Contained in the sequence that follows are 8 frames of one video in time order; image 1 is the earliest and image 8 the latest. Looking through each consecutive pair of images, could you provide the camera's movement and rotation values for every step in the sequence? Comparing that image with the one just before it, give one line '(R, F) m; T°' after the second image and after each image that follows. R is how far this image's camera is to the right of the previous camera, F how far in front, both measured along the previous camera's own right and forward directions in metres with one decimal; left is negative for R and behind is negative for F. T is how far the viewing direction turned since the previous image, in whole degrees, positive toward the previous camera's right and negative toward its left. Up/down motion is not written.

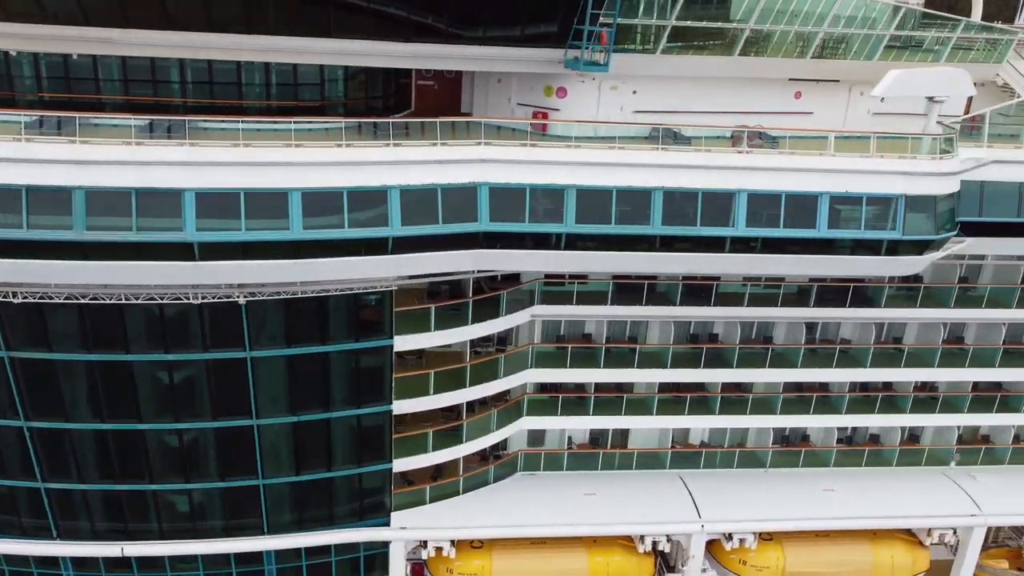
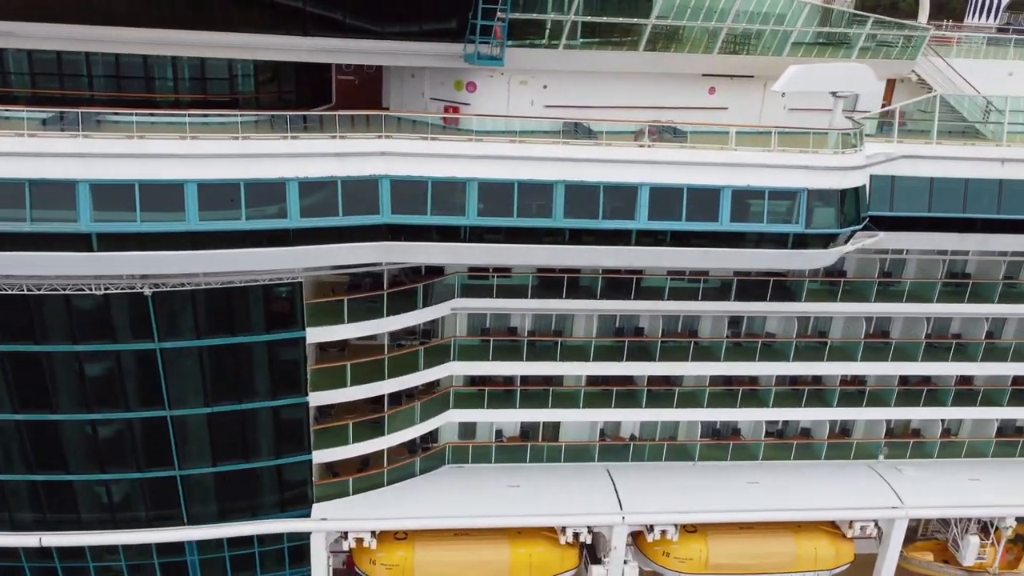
(+1.2, -0.1) m; 0°
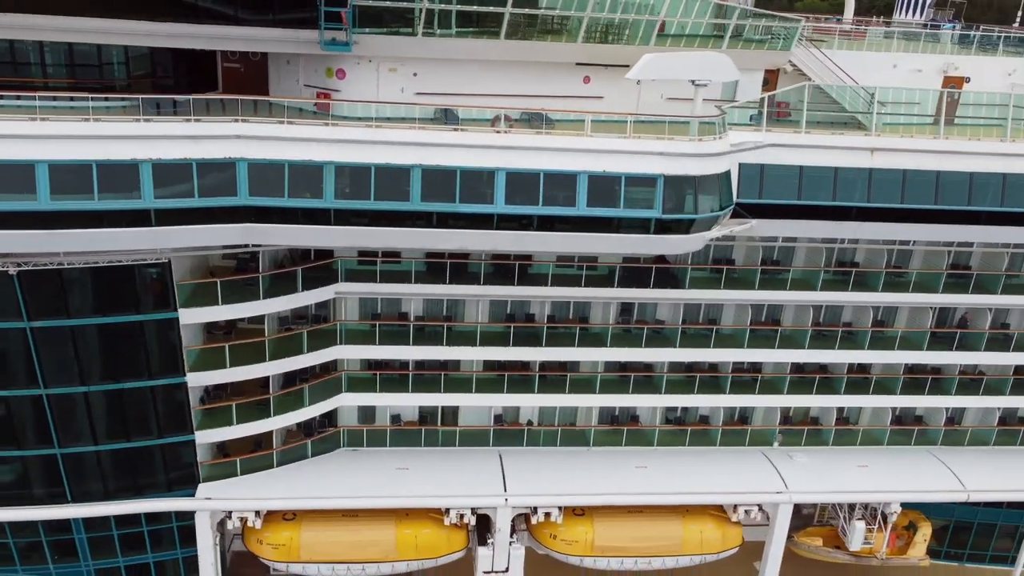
(+1.8, -0.2) m; 0°
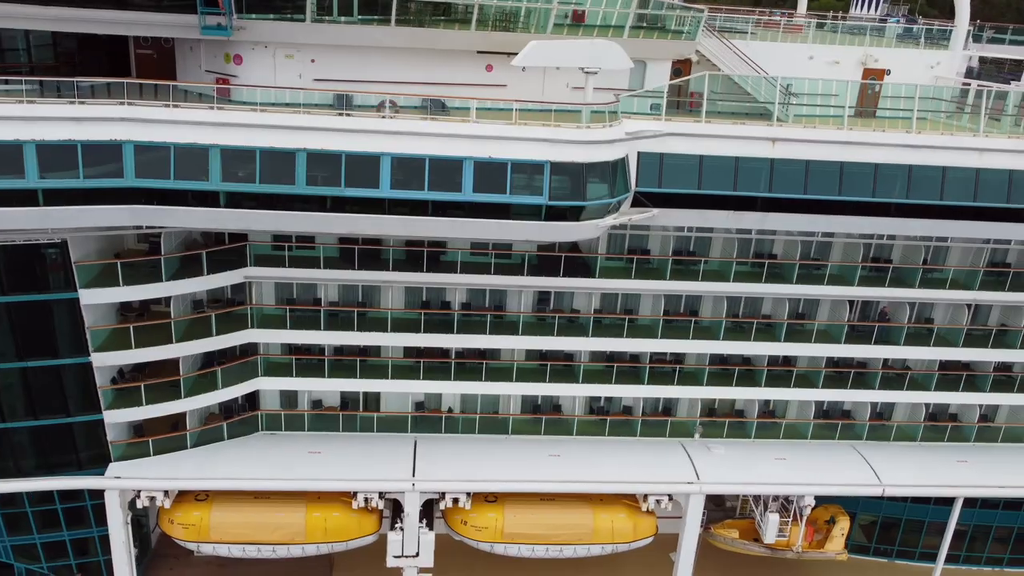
(+1.8, -0.1) m; -1°
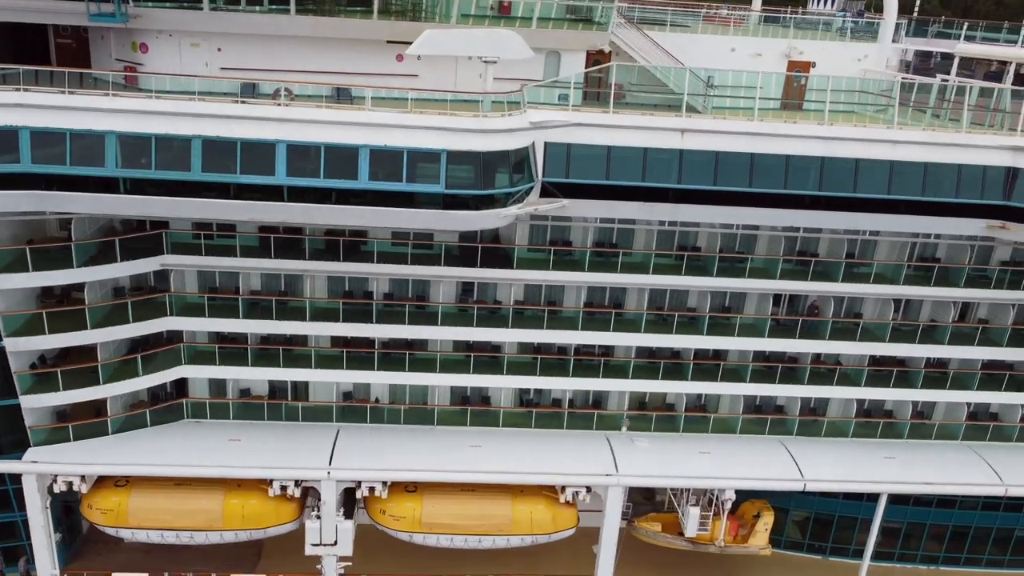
(+1.6, 0.0) m; -1°
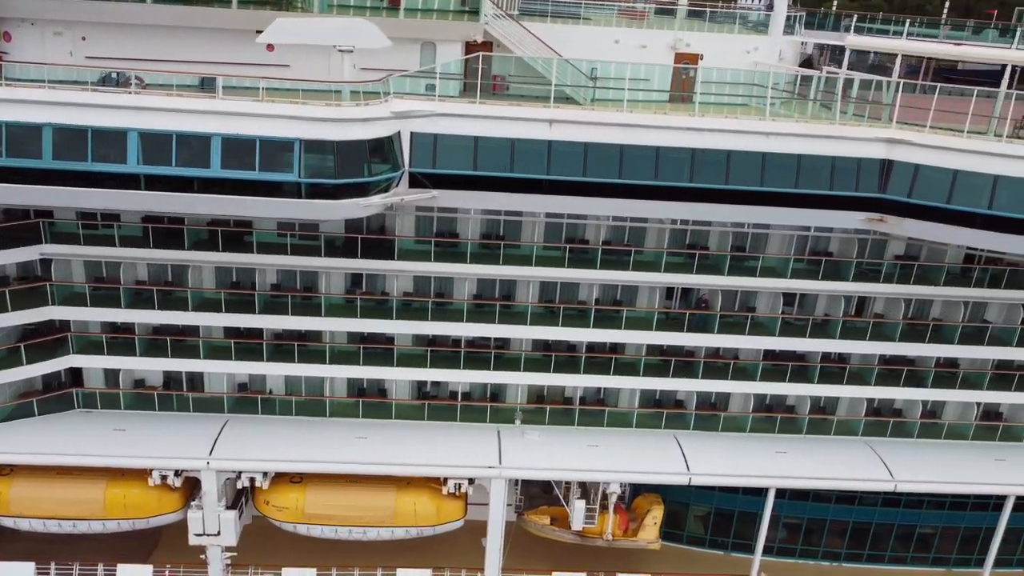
(+2.0, 0.0) m; 0°
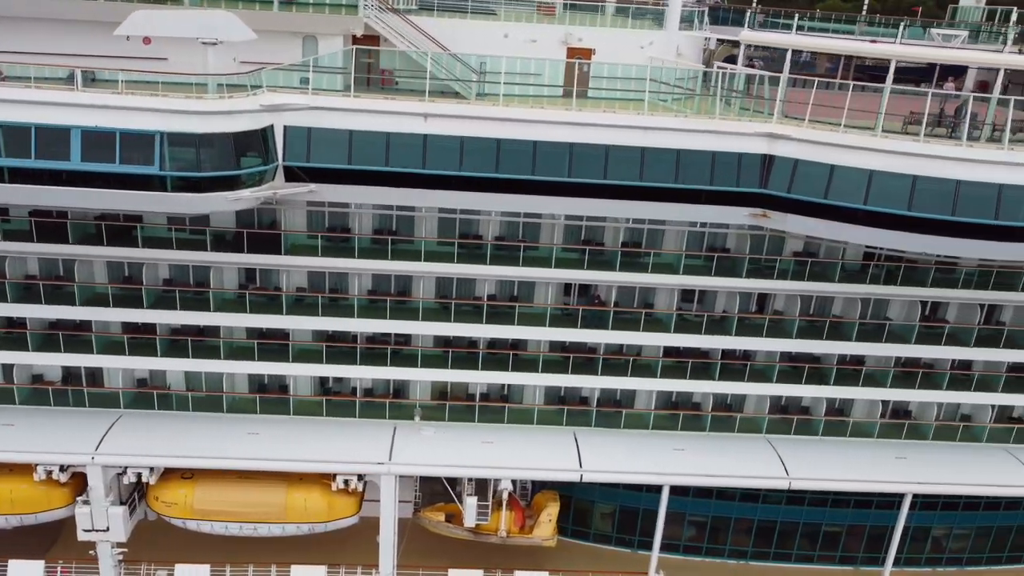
(+1.8, +0.1) m; 0°
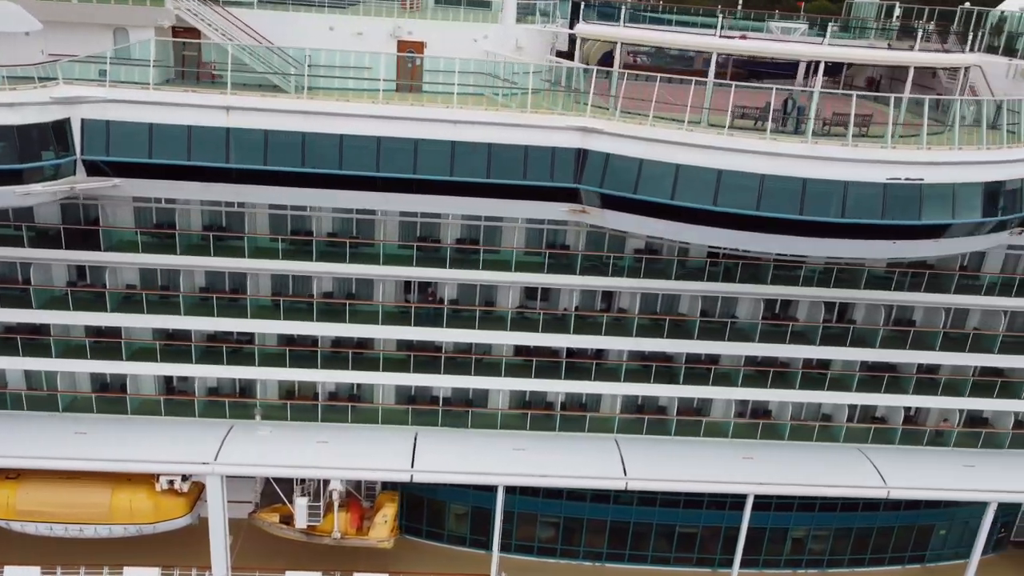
(+2.8, +0.2) m; 0°
